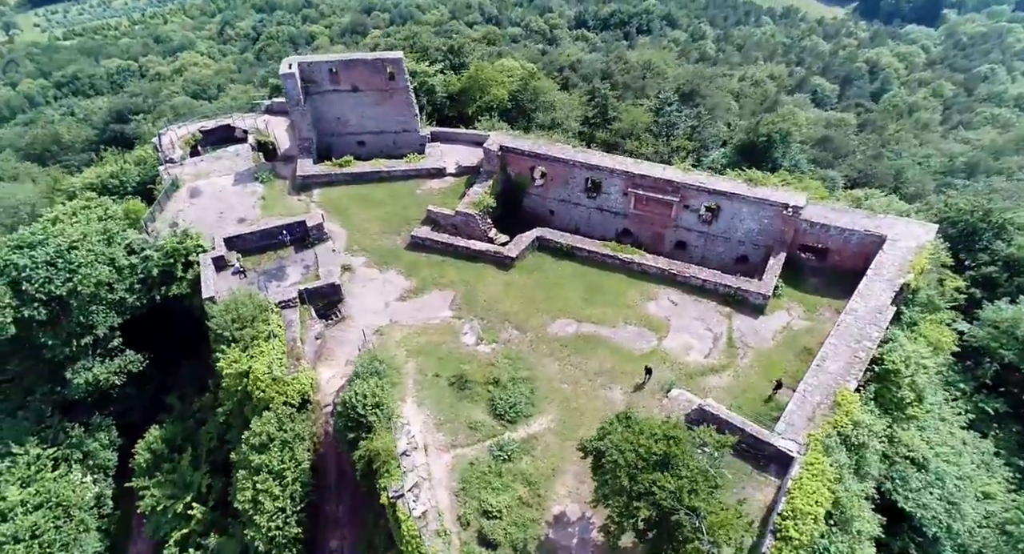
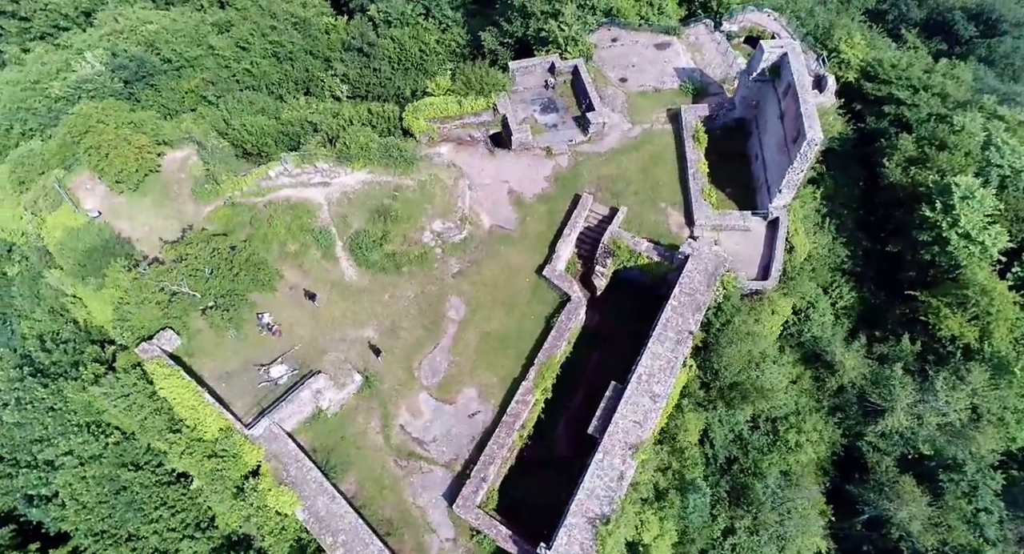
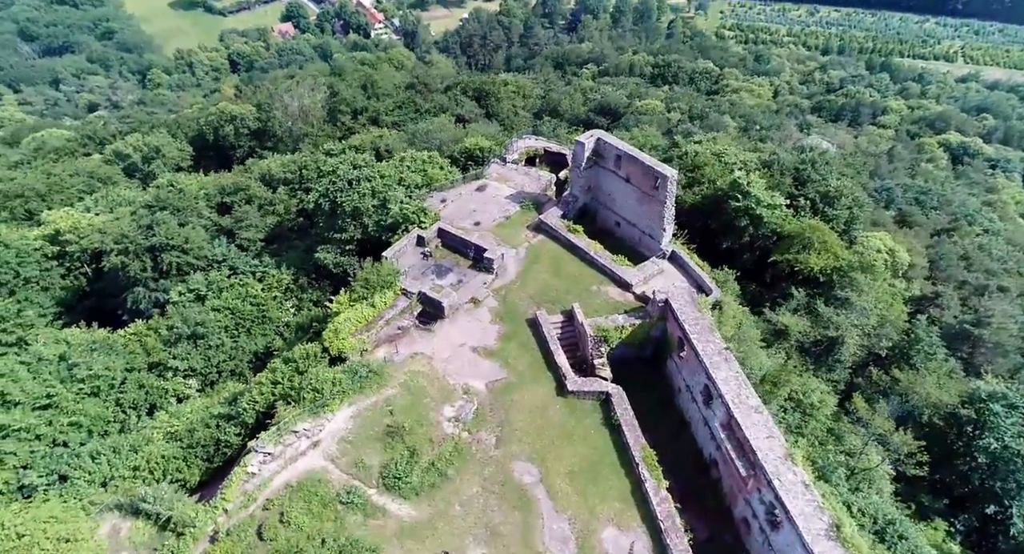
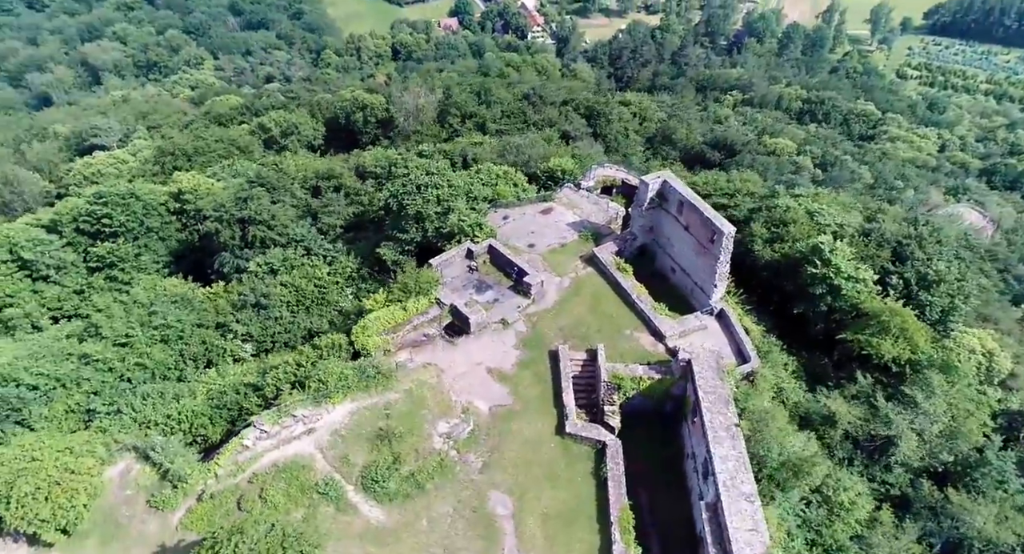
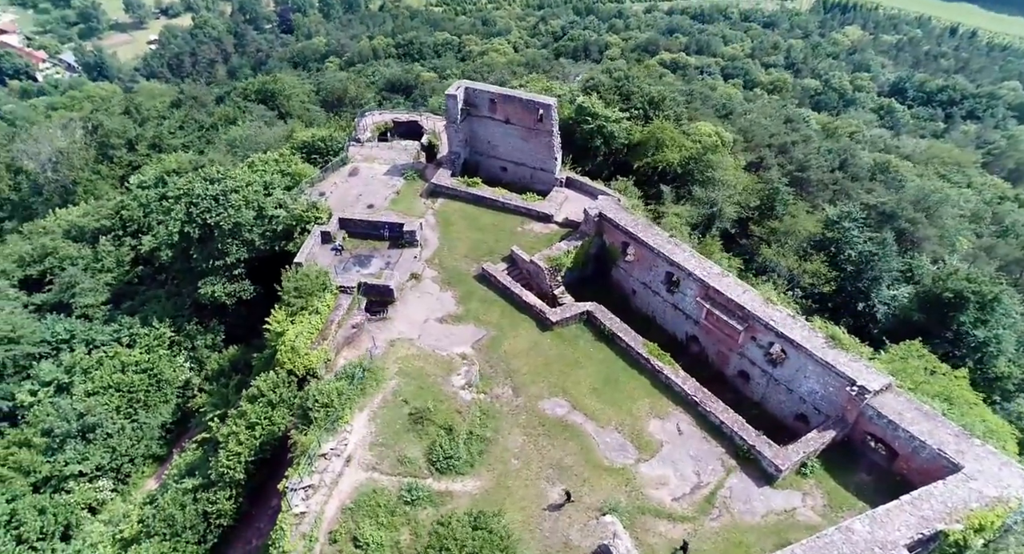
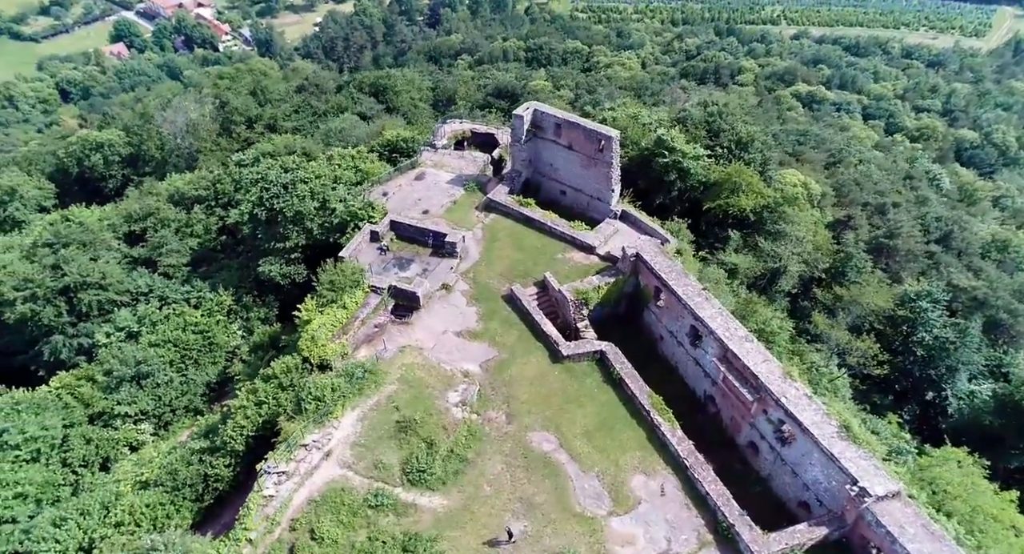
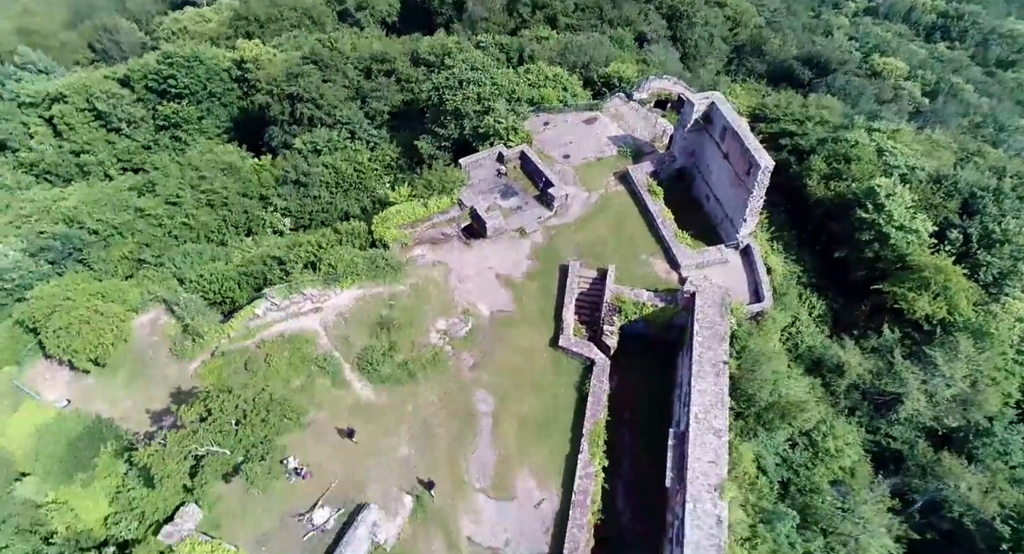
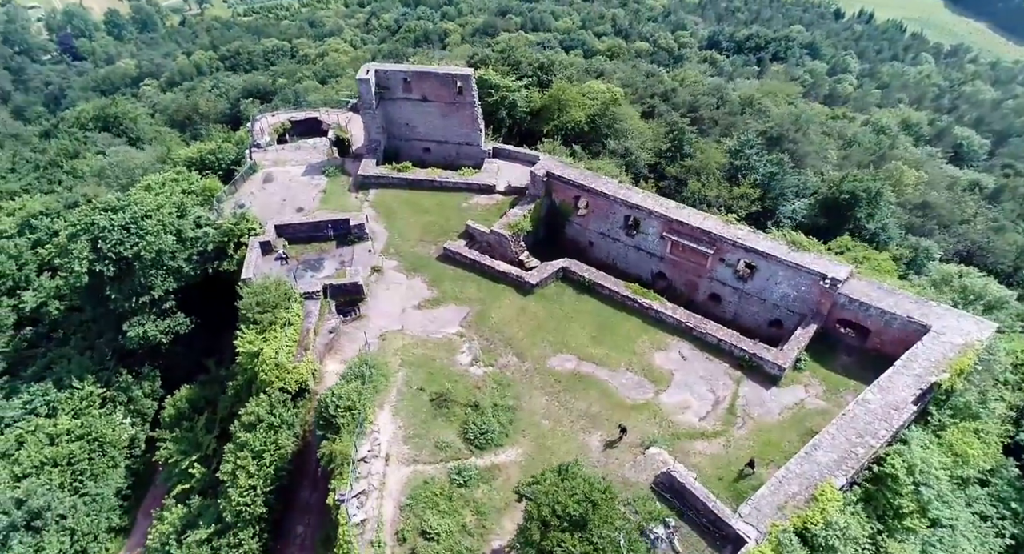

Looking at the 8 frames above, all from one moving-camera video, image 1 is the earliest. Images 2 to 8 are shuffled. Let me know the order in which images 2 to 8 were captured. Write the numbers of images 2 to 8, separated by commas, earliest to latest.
8, 5, 6, 3, 4, 7, 2
